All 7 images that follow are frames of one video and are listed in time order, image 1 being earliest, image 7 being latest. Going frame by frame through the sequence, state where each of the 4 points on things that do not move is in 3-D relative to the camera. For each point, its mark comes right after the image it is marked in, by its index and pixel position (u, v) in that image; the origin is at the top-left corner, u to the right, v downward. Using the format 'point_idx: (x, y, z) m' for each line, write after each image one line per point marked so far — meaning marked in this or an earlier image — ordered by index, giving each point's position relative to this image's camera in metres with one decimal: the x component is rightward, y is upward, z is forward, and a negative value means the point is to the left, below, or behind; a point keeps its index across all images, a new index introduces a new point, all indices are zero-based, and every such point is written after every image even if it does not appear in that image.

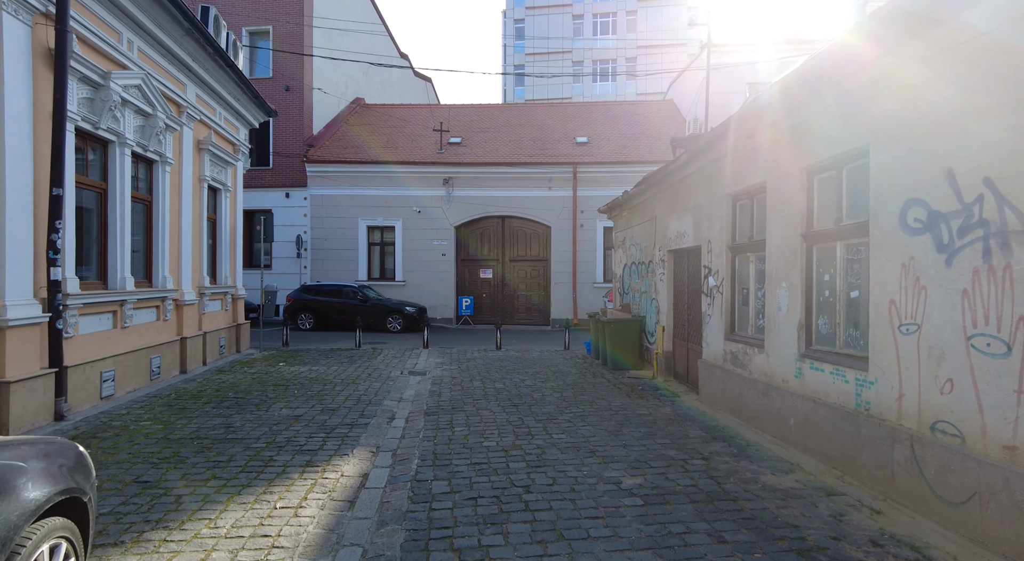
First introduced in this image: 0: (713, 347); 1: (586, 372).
0: (+2.5, -0.8, +7.2) m
1: (+1.3, -1.6, +10.1) m
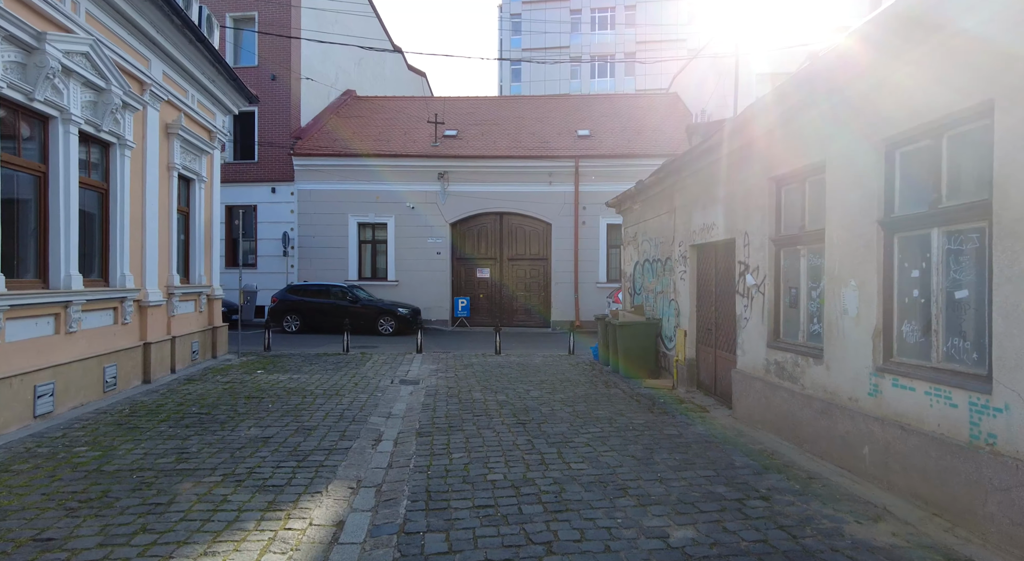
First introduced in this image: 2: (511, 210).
0: (+2.6, -0.8, +6.2) m
1: (+1.3, -1.6, +9.1) m
2: (0.0, +2.4, +19.8) m
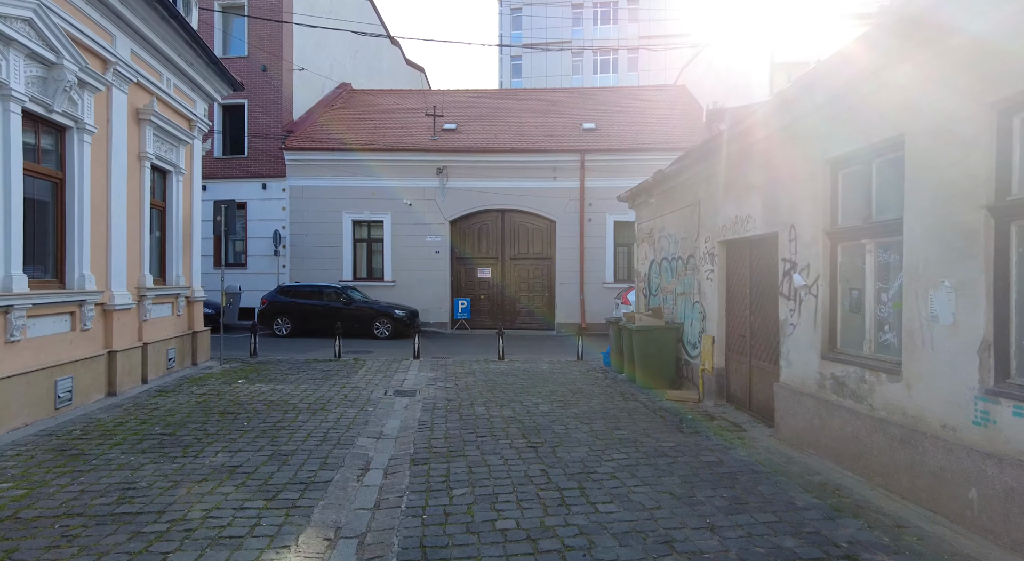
0: (+2.7, -0.8, +5.4) m
1: (+1.4, -1.6, +8.3) m
2: (+0.1, +2.4, +18.9) m
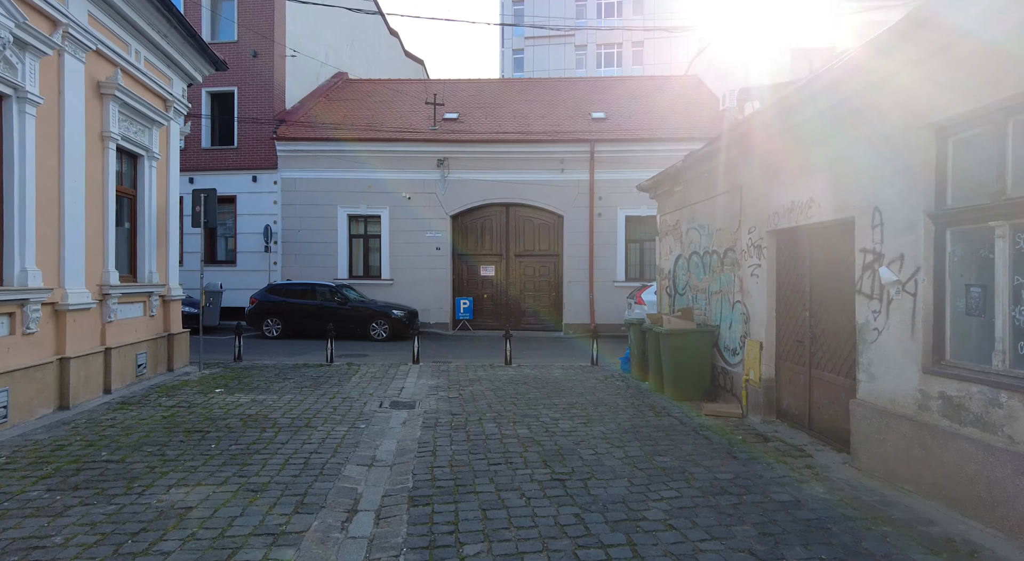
0: (+2.8, -0.8, +4.3) m
1: (+1.6, -1.6, +7.2) m
2: (+0.2, +2.4, +17.9) m
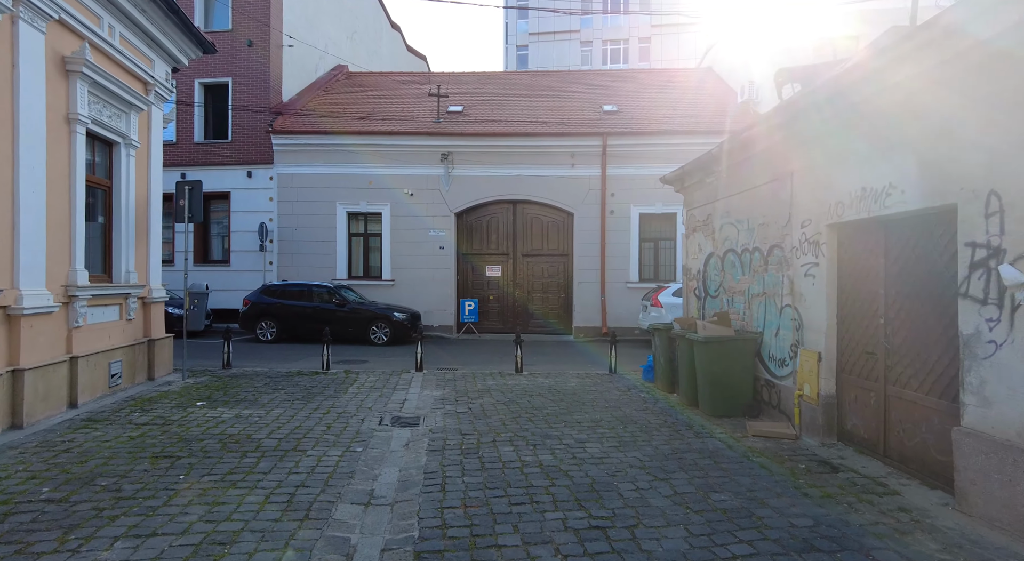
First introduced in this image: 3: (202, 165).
0: (+3.0, -0.8, +3.5) m
1: (+1.8, -1.6, +6.4) m
2: (+0.4, +2.4, +17.0) m
3: (-9.4, +3.5, +17.8) m
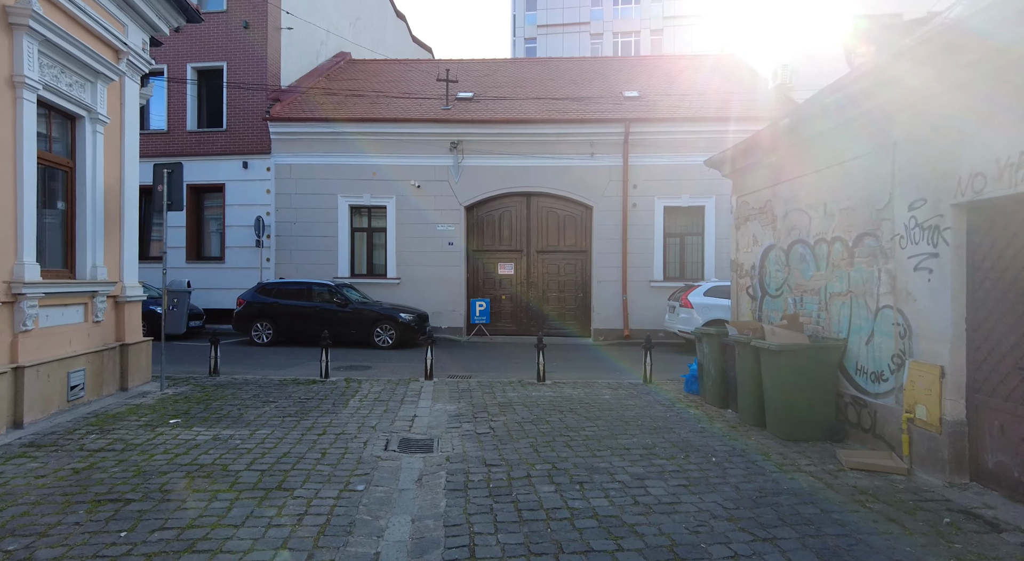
0: (+3.3, -0.7, +2.3) m
1: (+2.1, -1.5, +5.2) m
2: (+0.8, +2.5, +15.8) m
3: (-9.0, +3.6, +16.6) m
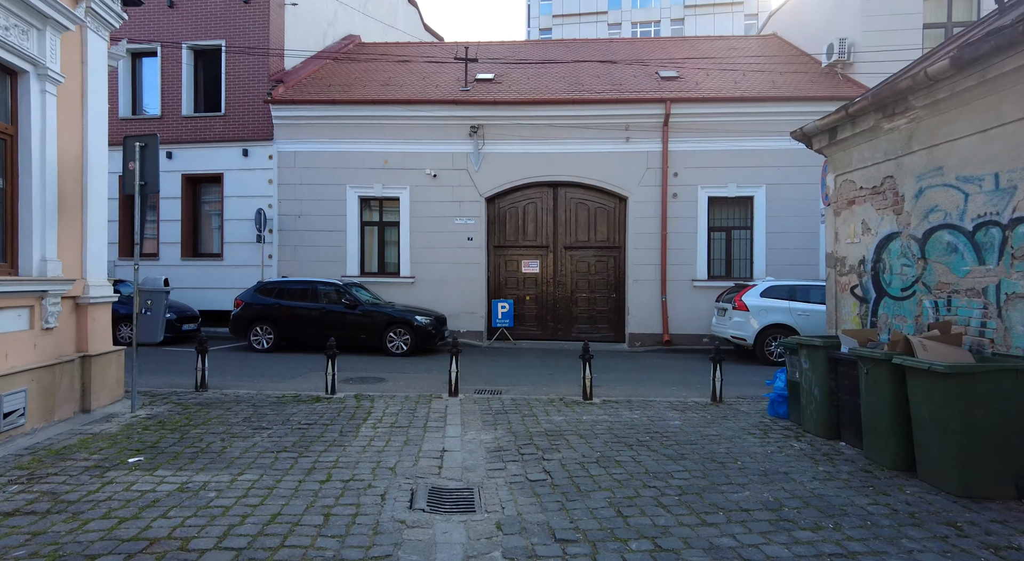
0: (+3.8, -0.7, +0.7) m
1: (+2.6, -1.5, +3.7) m
2: (+1.5, +2.5, +14.3) m
3: (-8.4, +3.6, +15.3) m
